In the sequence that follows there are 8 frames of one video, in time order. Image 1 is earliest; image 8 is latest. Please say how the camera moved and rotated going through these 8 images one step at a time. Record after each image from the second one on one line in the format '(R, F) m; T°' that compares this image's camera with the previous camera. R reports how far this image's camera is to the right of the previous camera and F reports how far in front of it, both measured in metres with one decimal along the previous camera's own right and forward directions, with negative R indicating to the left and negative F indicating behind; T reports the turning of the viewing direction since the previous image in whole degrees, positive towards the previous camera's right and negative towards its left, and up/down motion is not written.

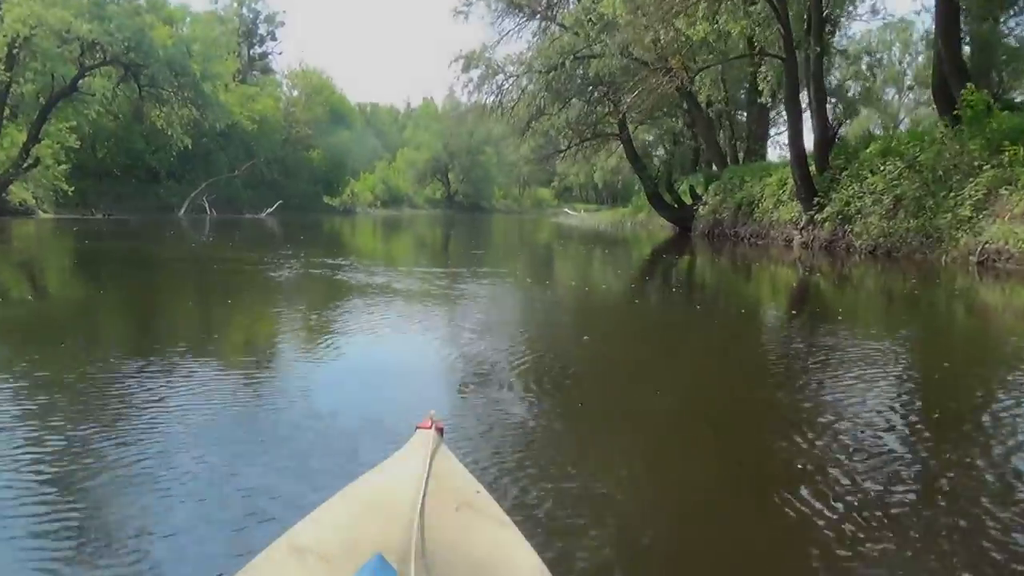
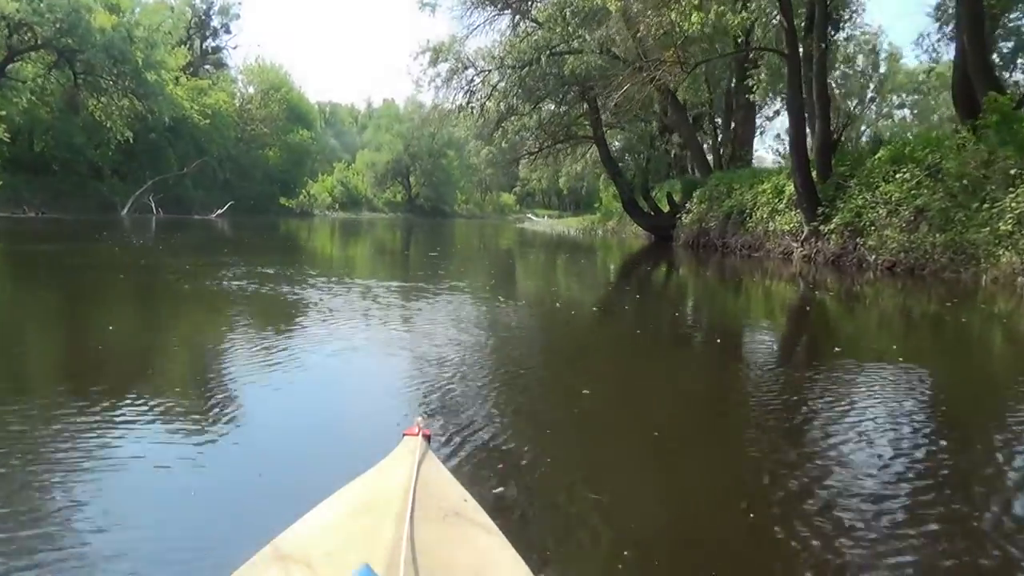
(-0.1, +0.9) m; +3°
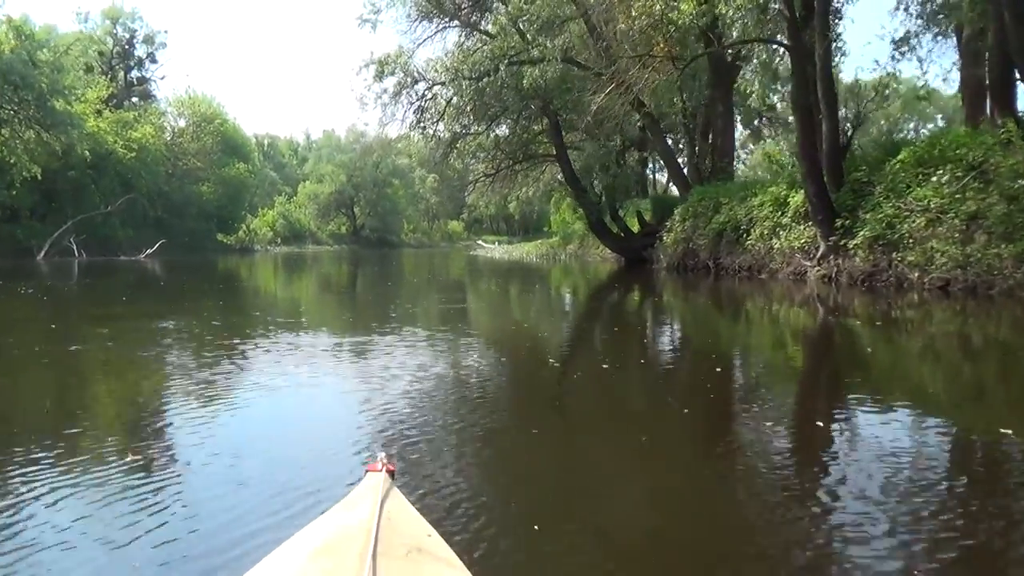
(-0.2, +1.2) m; +4°
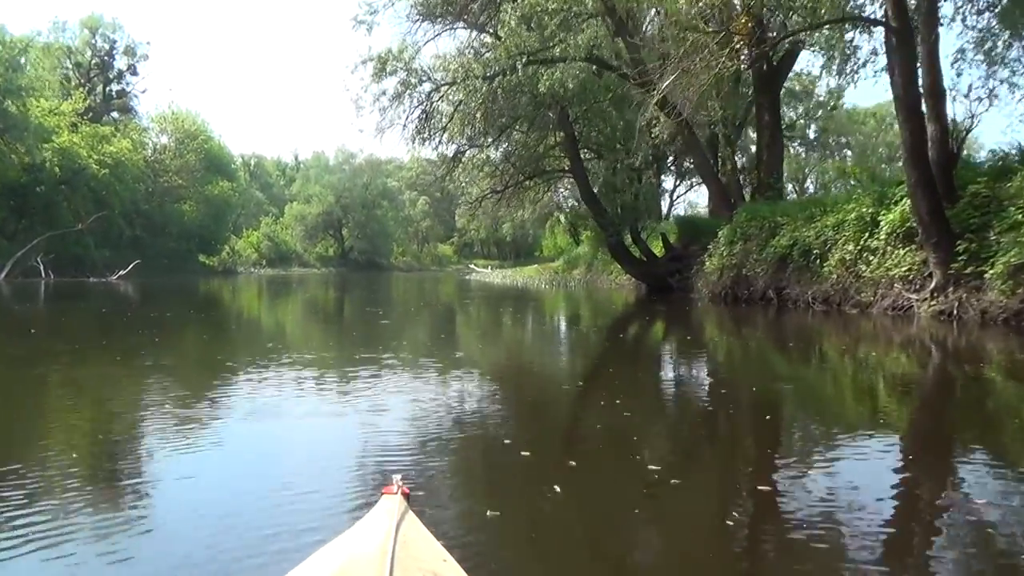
(-0.3, +1.4) m; +1°
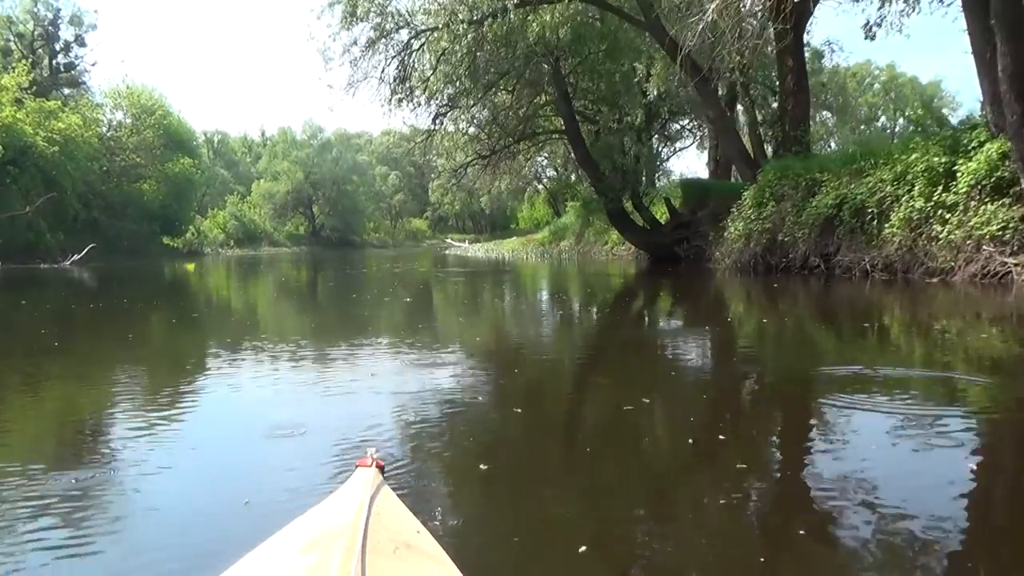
(-0.2, +1.0) m; +2°
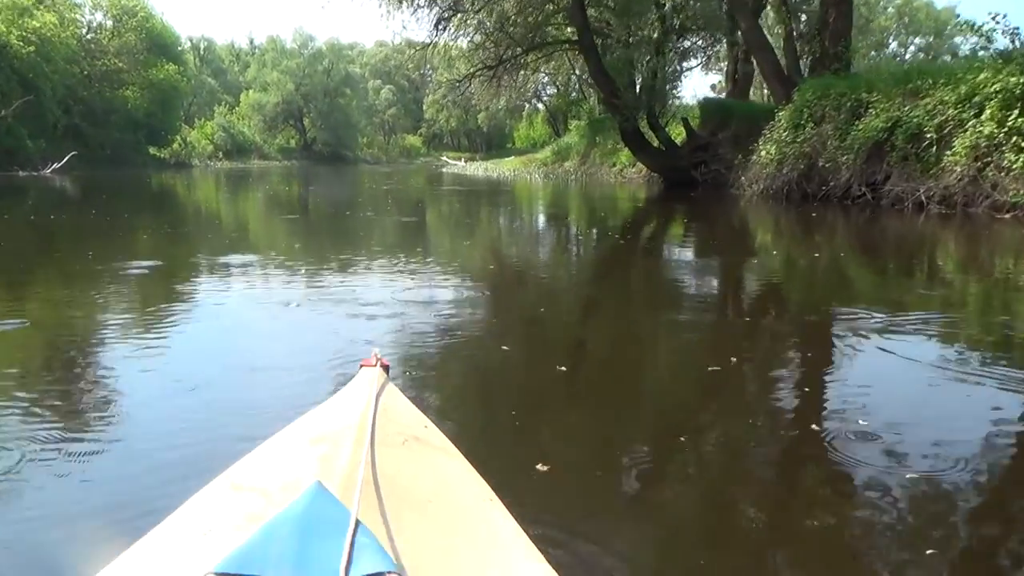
(-0.2, +0.5) m; +1°
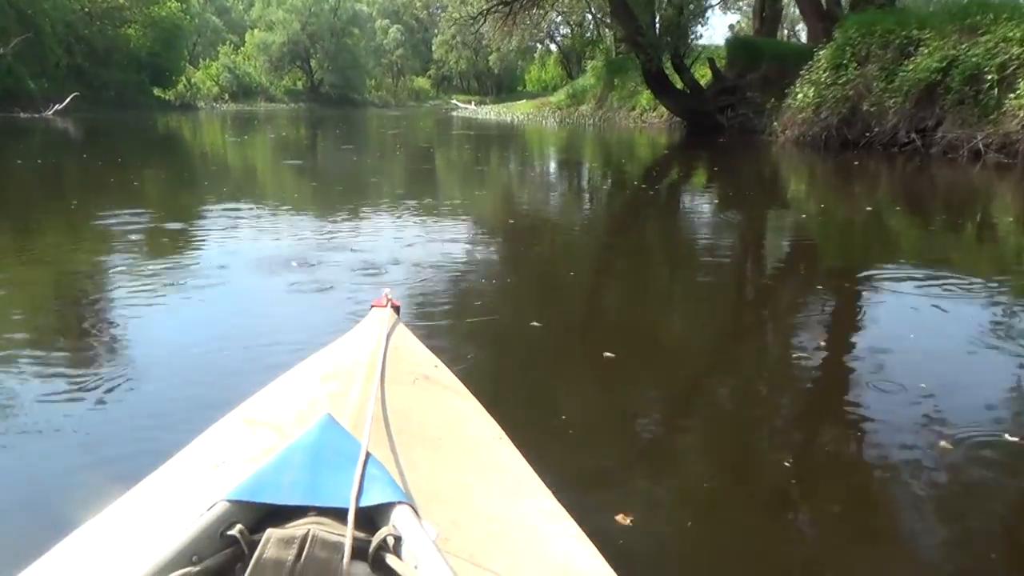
(-0.1, +0.3) m; -1°
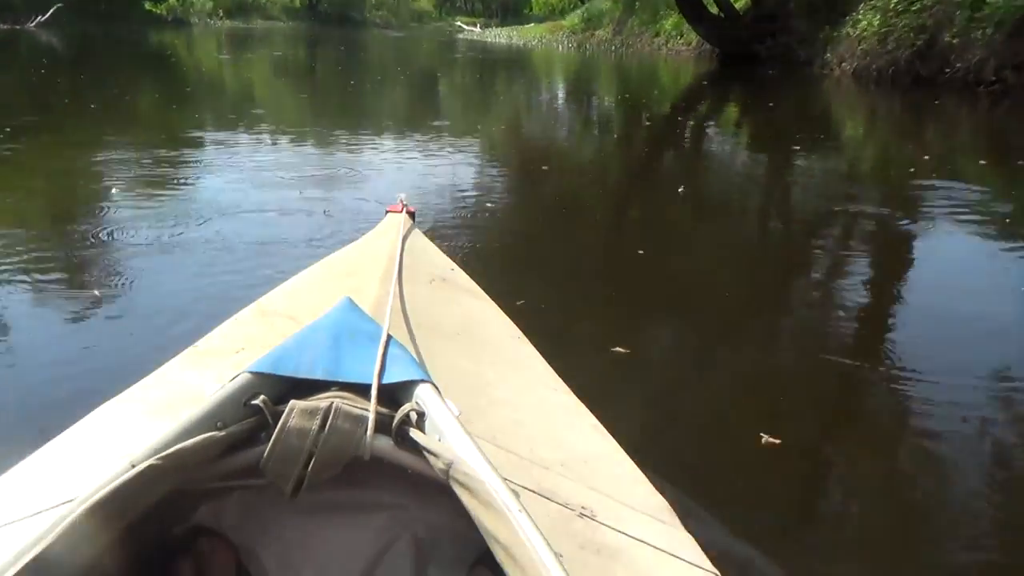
(-0.2, +0.4) m; 0°
